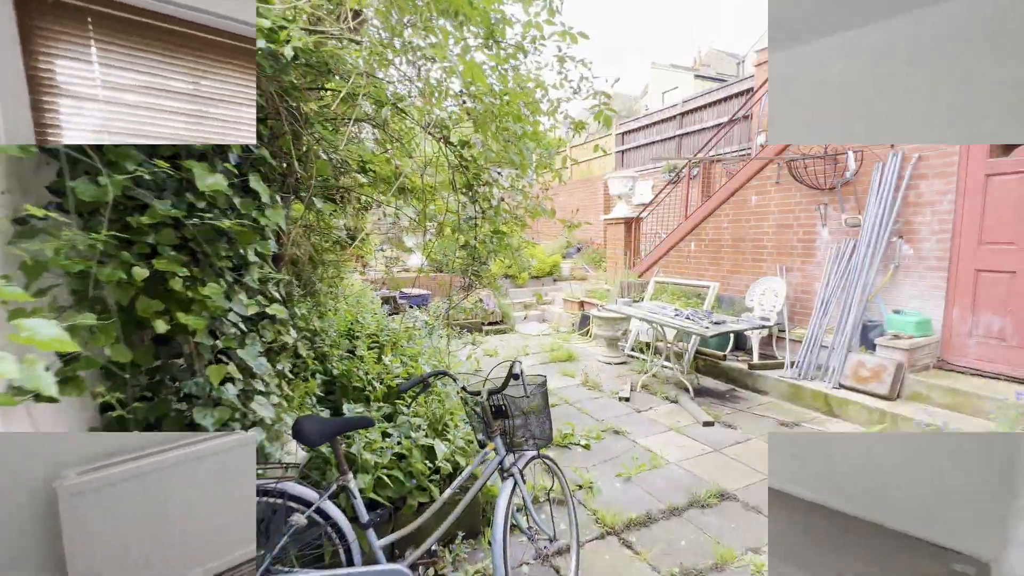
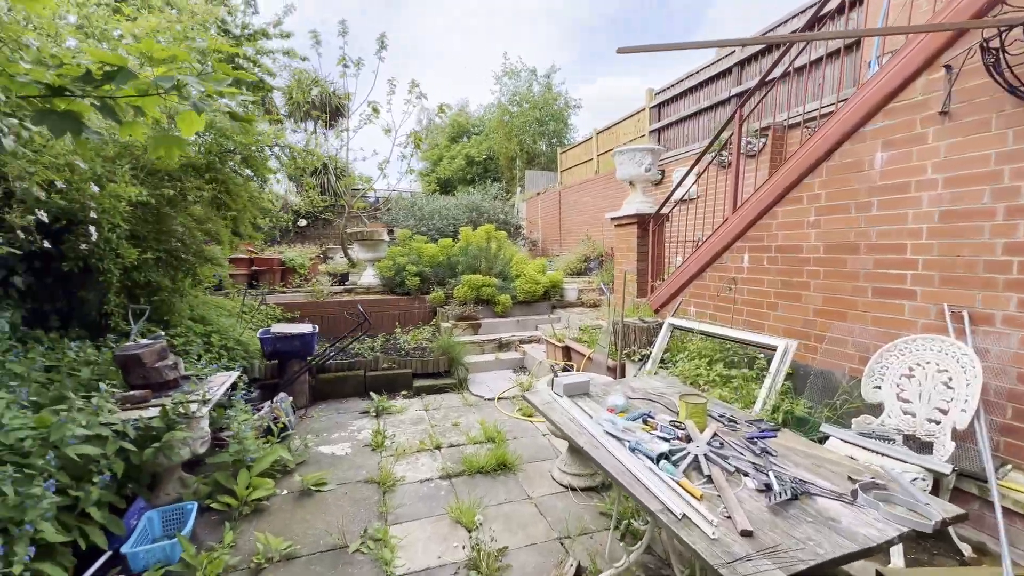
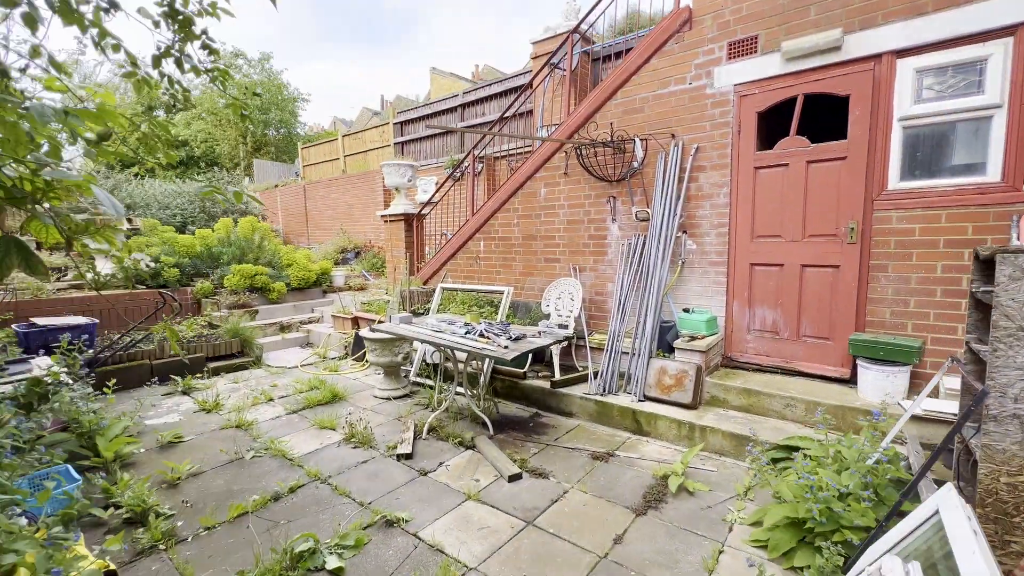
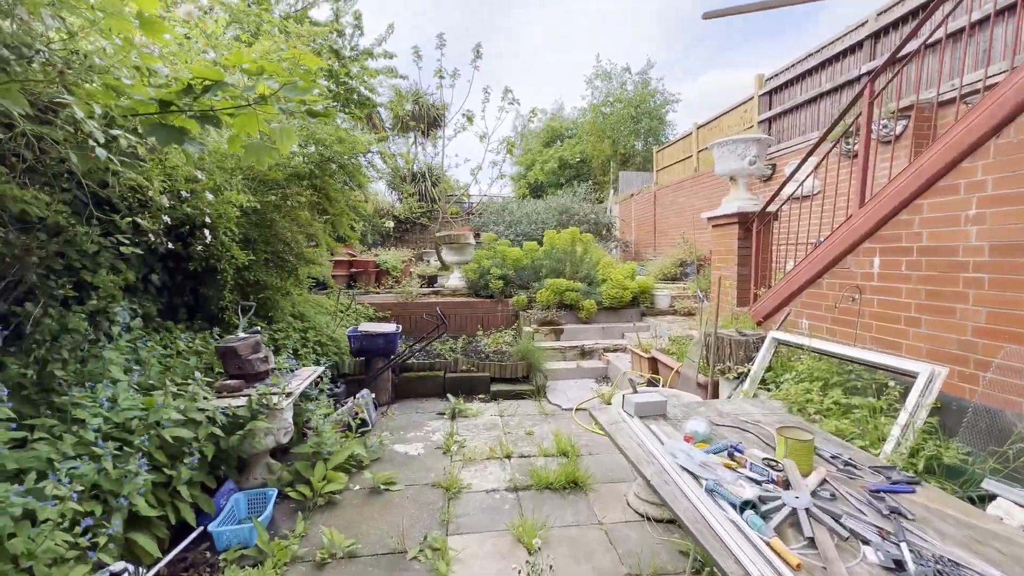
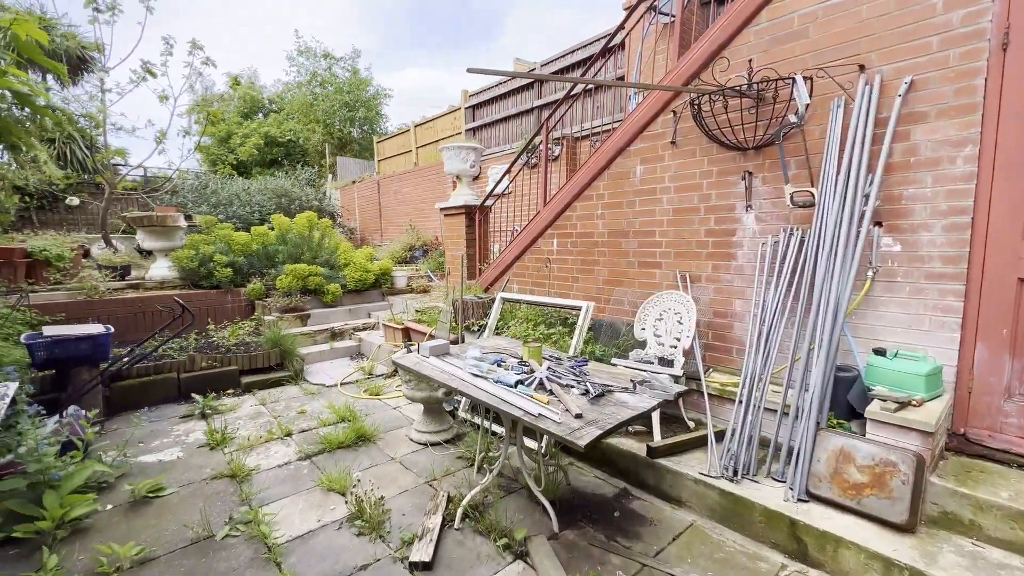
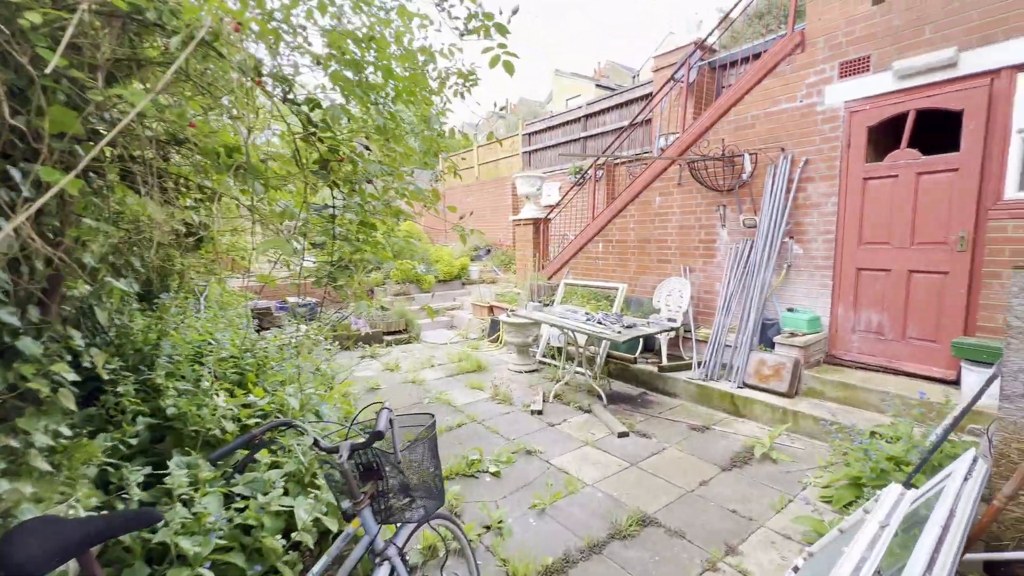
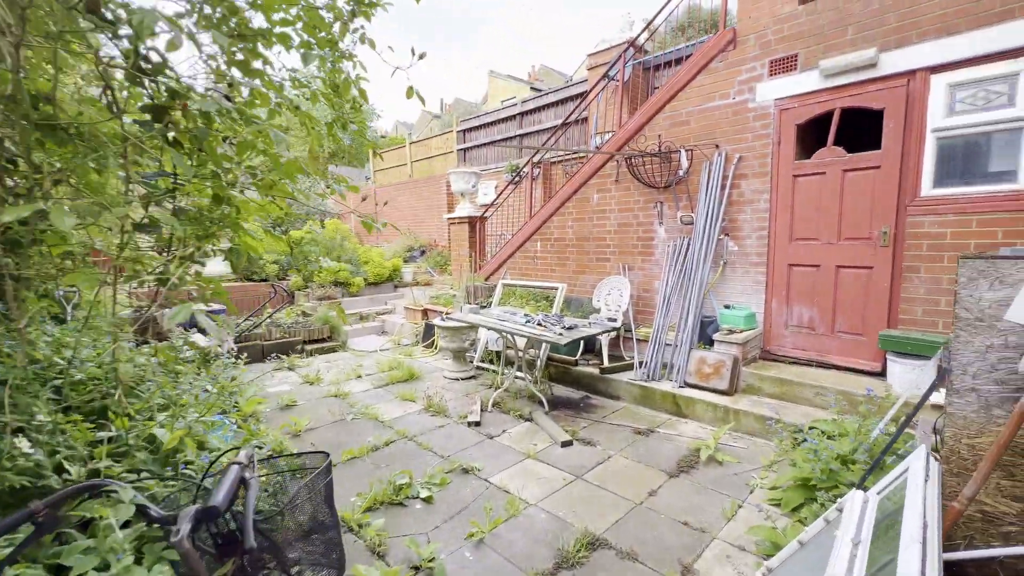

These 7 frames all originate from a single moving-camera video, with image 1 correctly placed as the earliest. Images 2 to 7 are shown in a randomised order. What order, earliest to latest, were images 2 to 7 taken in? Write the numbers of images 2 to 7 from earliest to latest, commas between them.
6, 7, 3, 5, 2, 4
